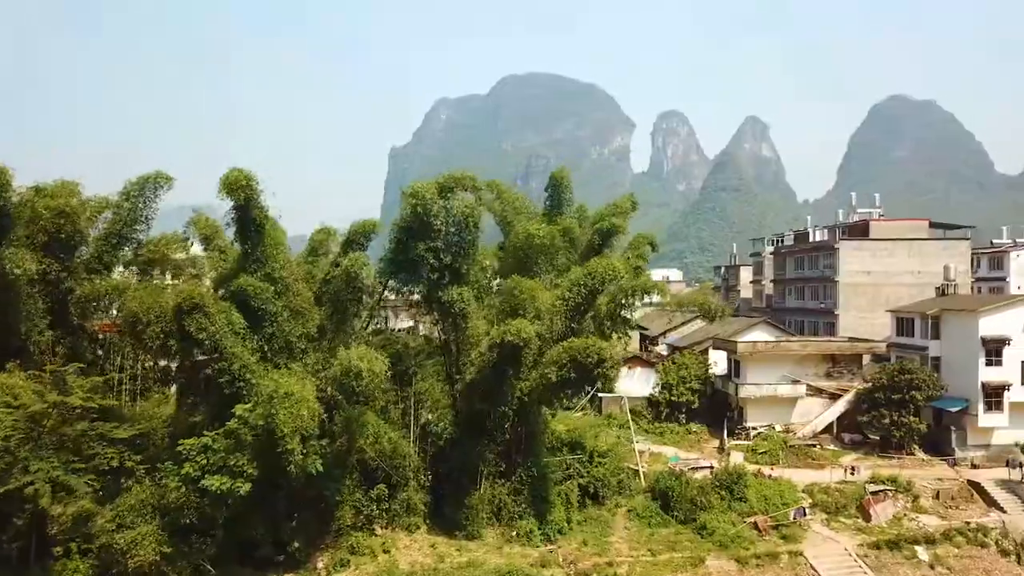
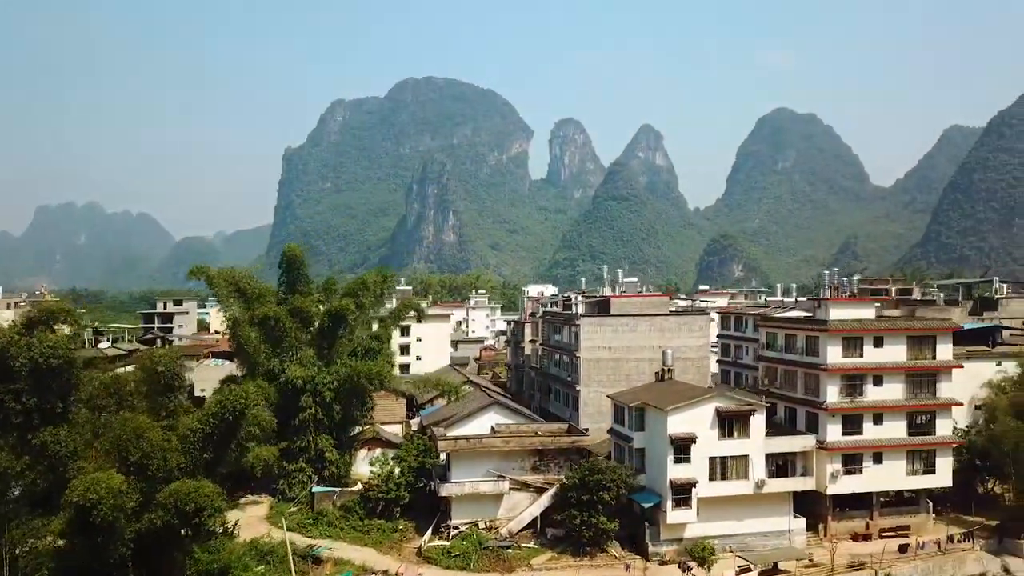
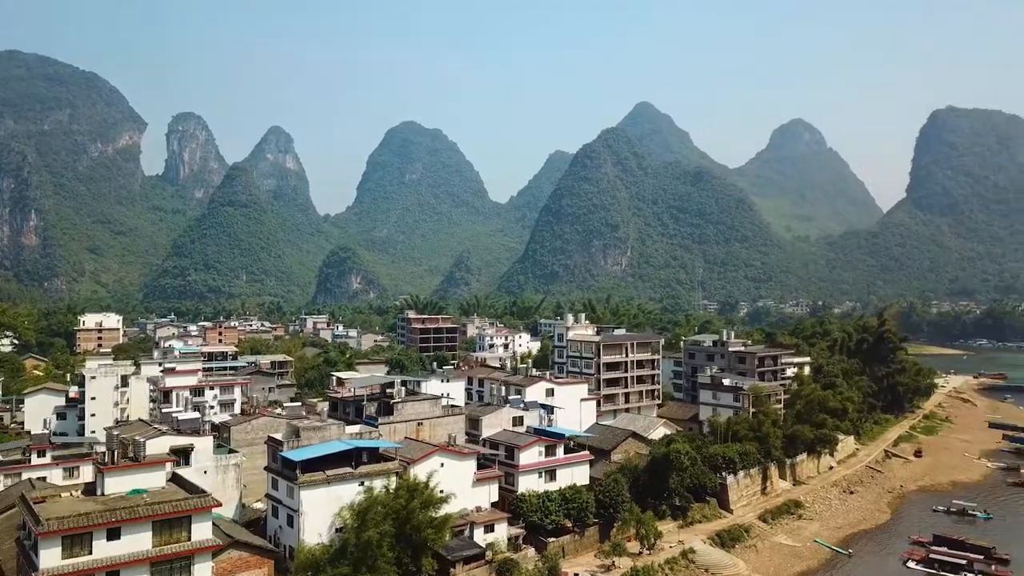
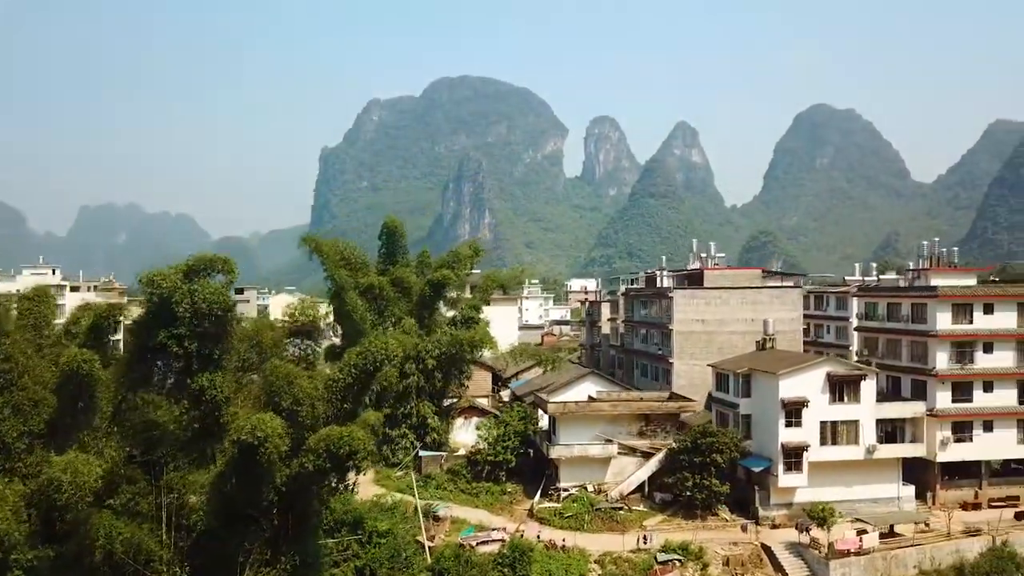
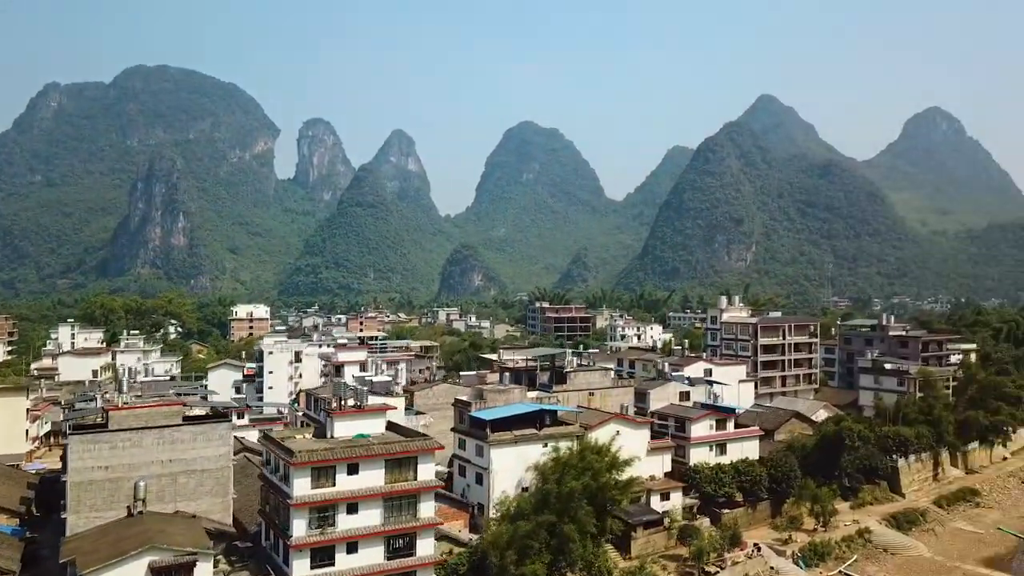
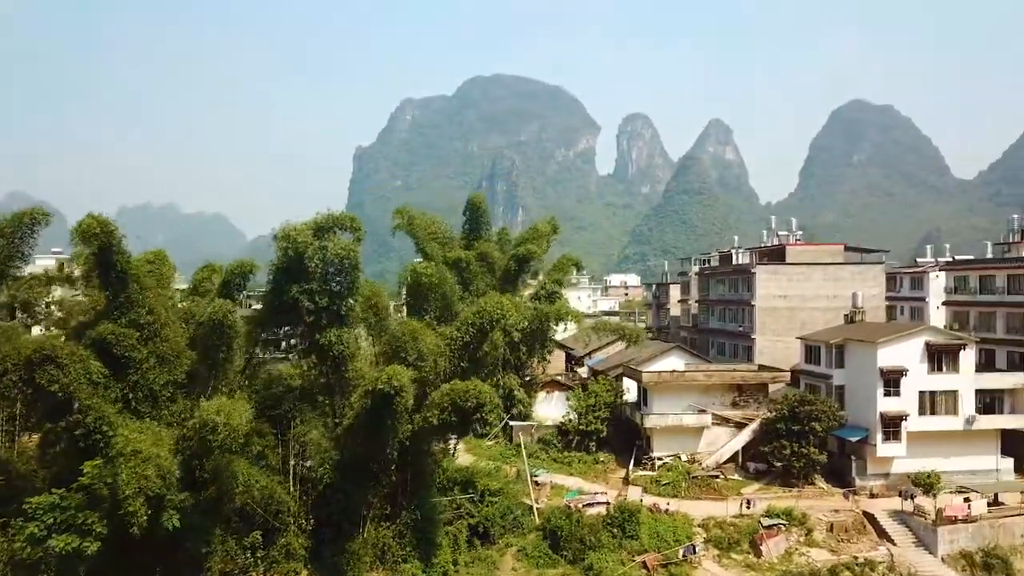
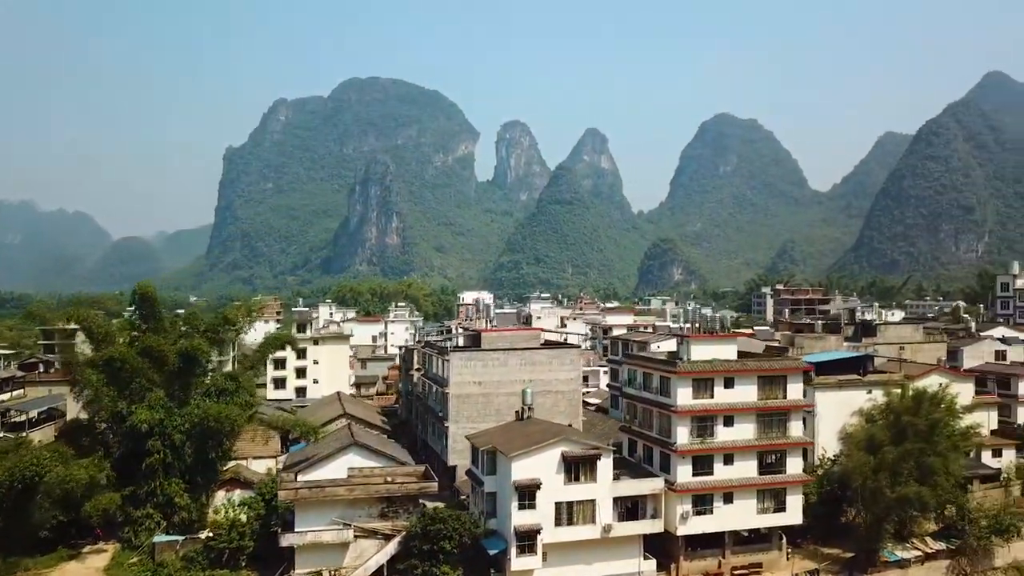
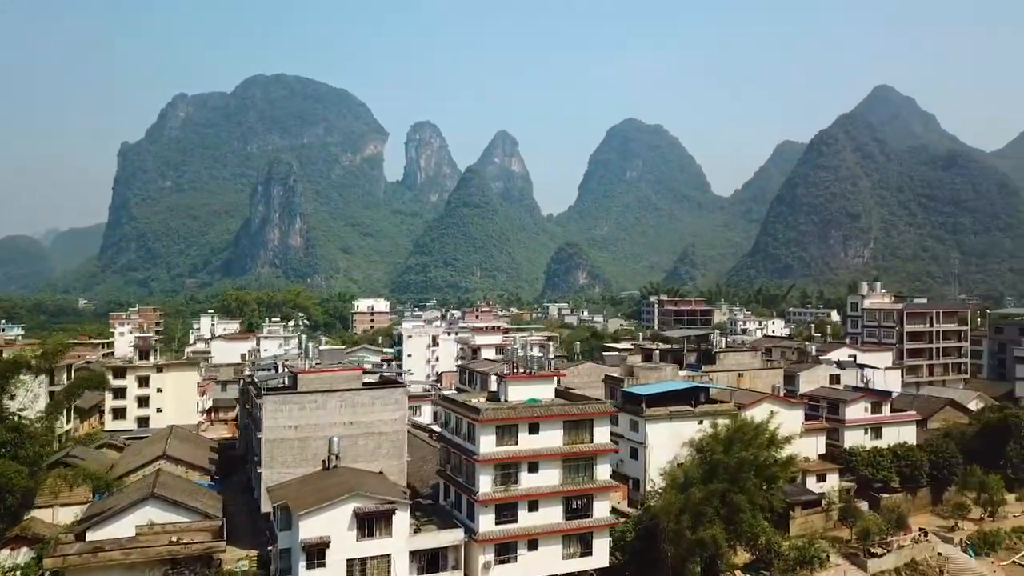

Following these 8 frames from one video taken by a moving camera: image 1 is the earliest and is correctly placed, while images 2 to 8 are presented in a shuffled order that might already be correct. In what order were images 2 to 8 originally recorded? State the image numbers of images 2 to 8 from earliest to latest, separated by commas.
6, 4, 2, 7, 8, 5, 3
